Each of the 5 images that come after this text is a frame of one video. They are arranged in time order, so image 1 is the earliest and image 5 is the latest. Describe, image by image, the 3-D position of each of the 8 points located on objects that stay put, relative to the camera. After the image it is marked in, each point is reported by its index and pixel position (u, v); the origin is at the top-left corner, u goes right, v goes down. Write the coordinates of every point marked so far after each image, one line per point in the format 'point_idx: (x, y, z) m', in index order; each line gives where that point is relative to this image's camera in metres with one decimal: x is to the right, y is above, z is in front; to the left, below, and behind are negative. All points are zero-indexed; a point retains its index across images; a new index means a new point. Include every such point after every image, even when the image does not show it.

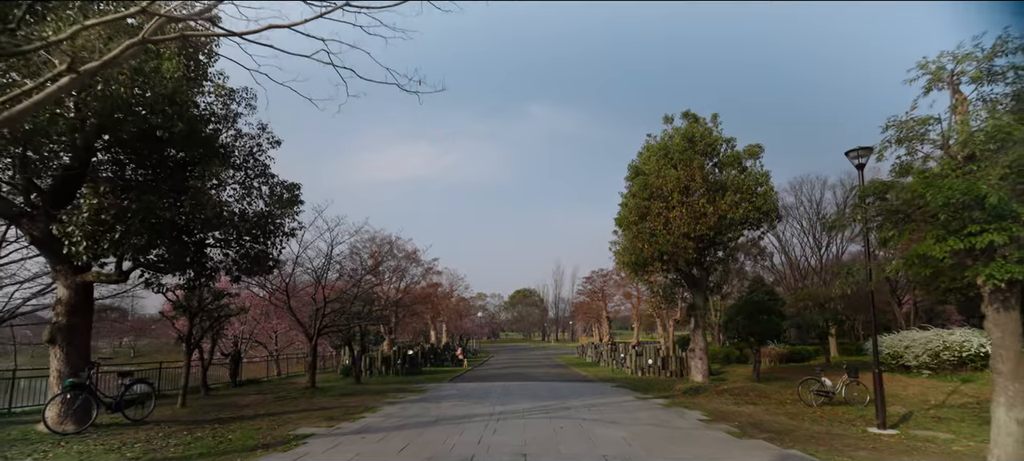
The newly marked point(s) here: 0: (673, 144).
0: (+4.5, +2.4, +17.8) m
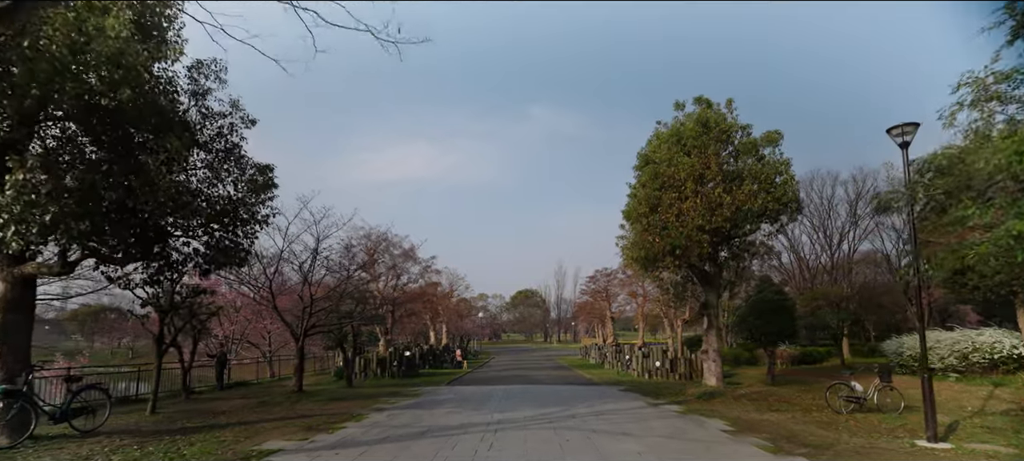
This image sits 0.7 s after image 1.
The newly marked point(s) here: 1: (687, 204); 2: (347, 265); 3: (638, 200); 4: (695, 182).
0: (+4.5, +2.6, +16.6) m
1: (+4.4, +0.7, +16.1) m
2: (-4.4, -1.0, +17.5) m
3: (+3.4, +0.8, +17.2) m
4: (+4.6, +1.2, +16.1) m
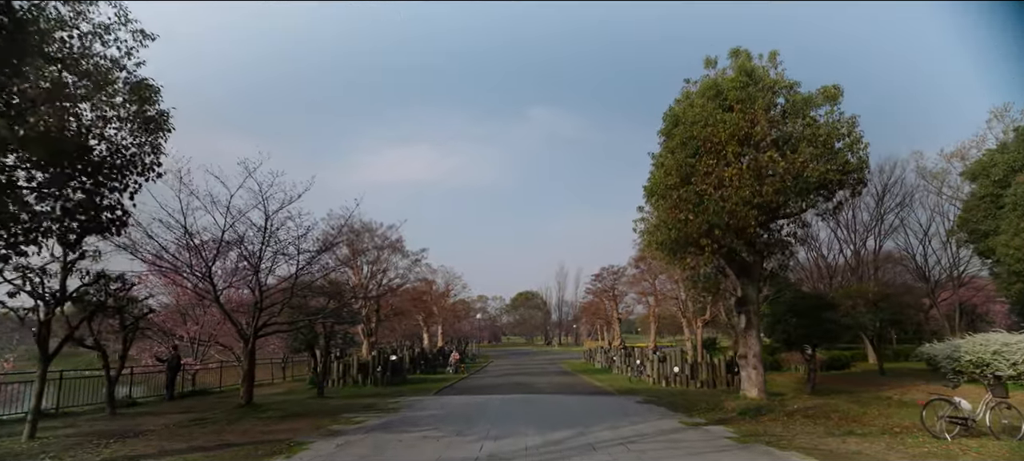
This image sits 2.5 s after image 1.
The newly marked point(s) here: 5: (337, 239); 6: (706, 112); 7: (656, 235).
0: (+4.5, +3.1, +13.4) m
1: (+4.3, +1.2, +12.9) m
2: (-4.4, -0.5, +14.3) m
3: (+3.3, +1.3, +14.0) m
4: (+4.6, +1.7, +12.9) m
5: (-4.0, -0.2, +15.1) m
6: (+4.0, +2.5, +13.4) m
7: (+3.4, -0.1, +14.9) m
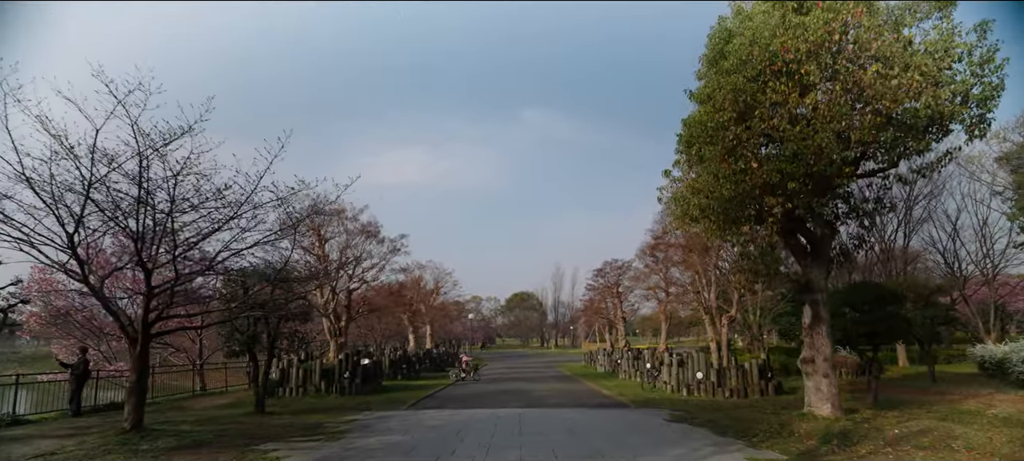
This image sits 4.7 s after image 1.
0: (+4.3, +3.8, +9.6) m
1: (+4.2, +1.9, +9.1) m
2: (-4.6, +0.2, +10.4) m
3: (+3.2, +2.0, +10.2) m
4: (+4.4, +2.4, +9.1) m
5: (-4.2, +0.5, +11.2) m
6: (+3.9, +3.1, +9.6) m
7: (+3.2, +0.6, +11.1) m
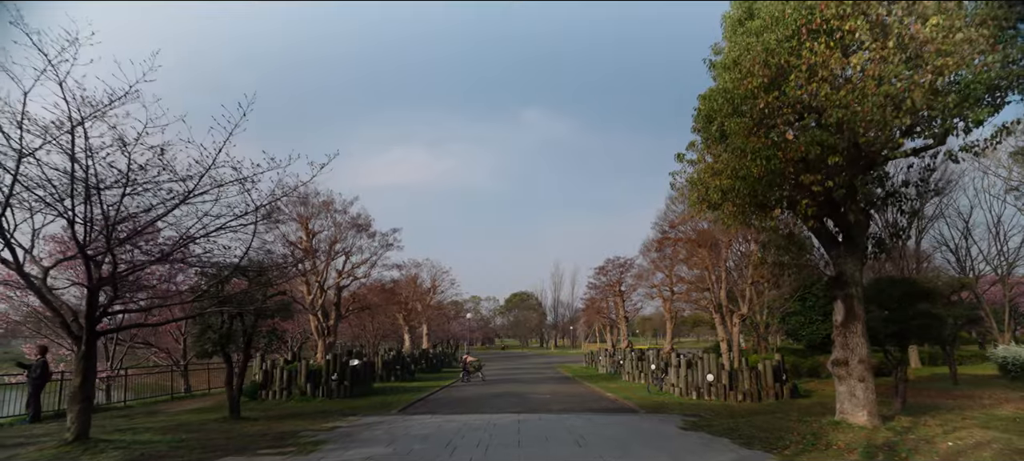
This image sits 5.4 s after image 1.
0: (+4.3, +4.0, +8.4) m
1: (+4.2, +2.1, +7.8) m
2: (-4.6, +0.4, +9.2) m
3: (+3.2, +2.2, +8.9) m
4: (+4.4, +2.6, +7.9) m
5: (-4.2, +0.7, +10.0) m
6: (+3.8, +3.4, +8.3) m
7: (+3.2, +0.8, +9.8) m
